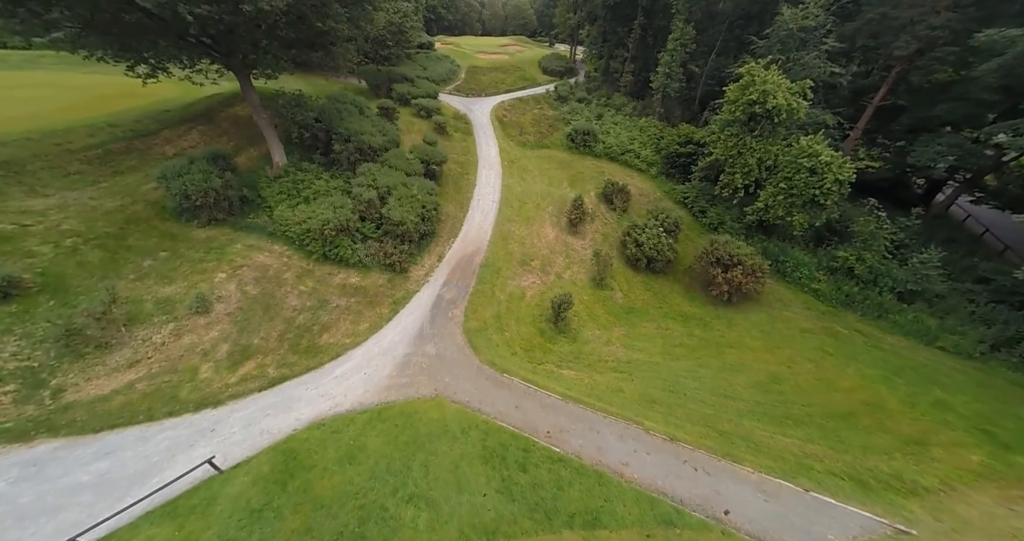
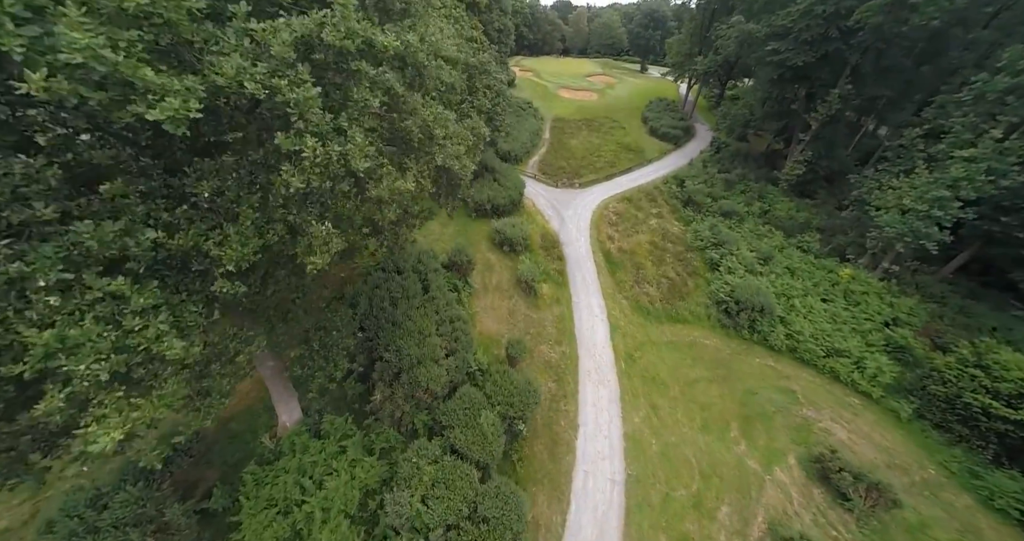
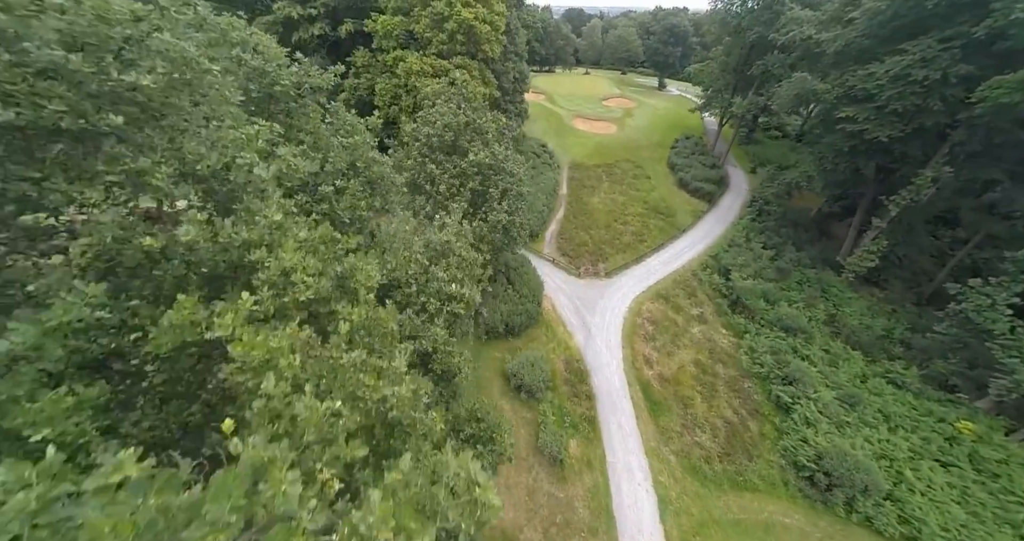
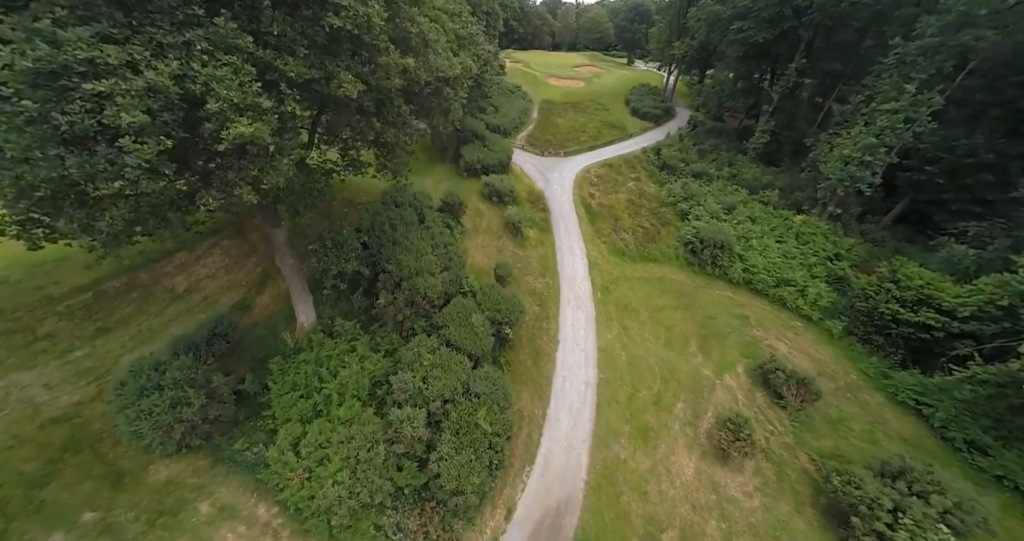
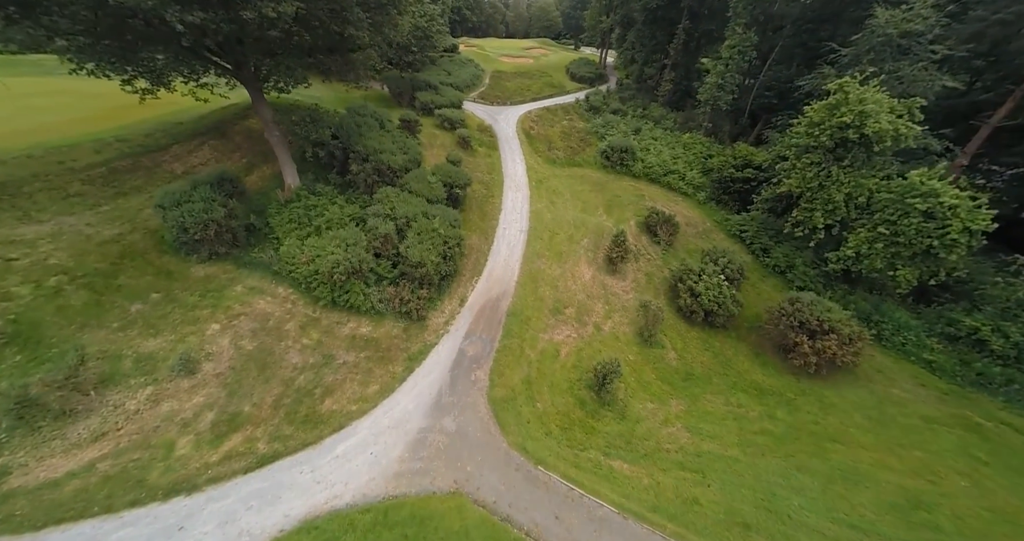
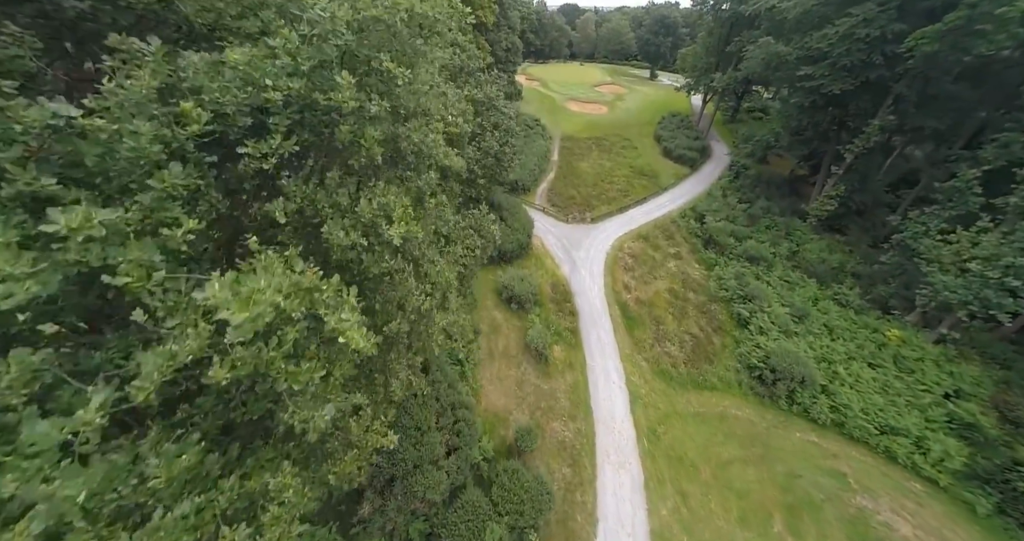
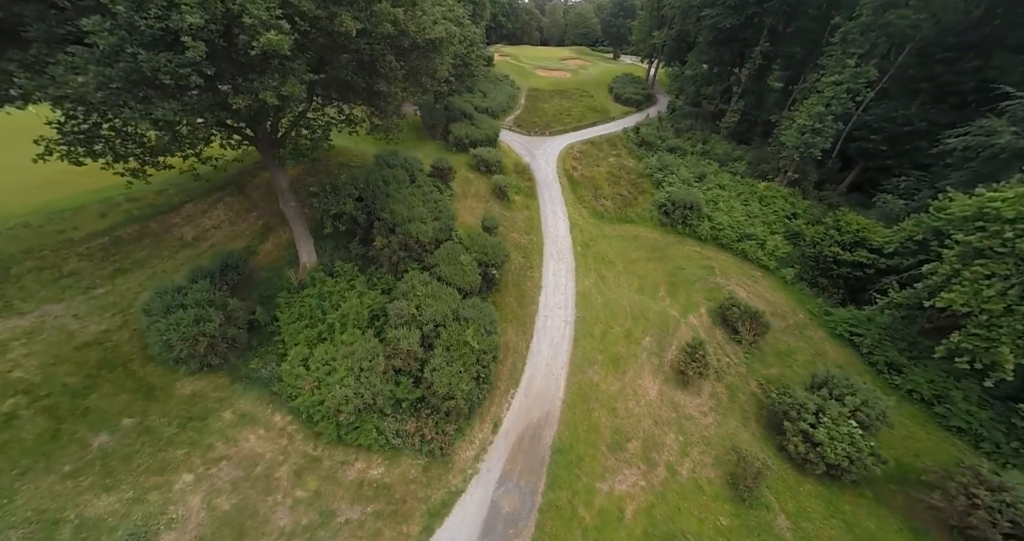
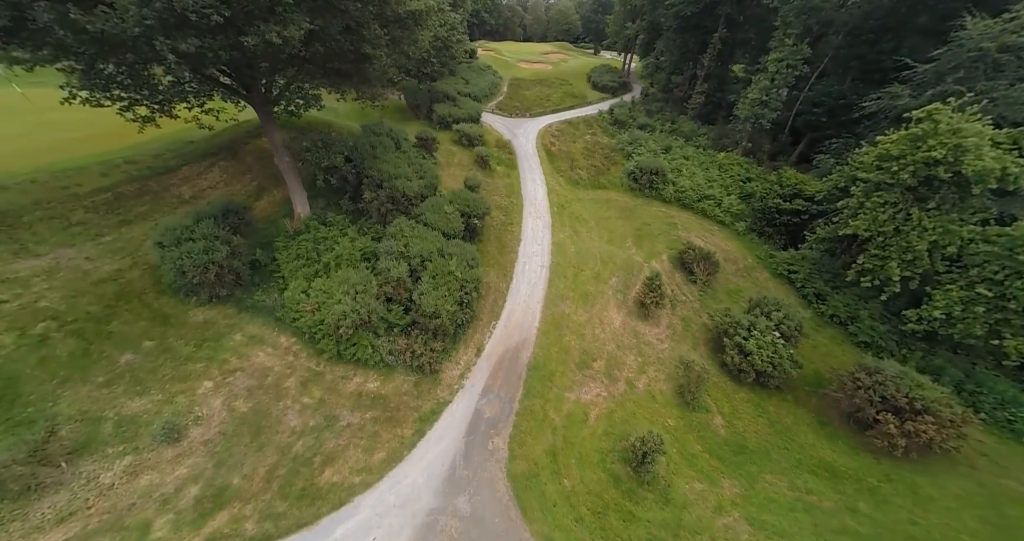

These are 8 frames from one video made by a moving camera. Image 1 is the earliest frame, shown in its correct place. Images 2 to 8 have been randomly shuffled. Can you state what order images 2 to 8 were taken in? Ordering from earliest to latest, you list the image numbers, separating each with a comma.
5, 8, 7, 4, 2, 6, 3
